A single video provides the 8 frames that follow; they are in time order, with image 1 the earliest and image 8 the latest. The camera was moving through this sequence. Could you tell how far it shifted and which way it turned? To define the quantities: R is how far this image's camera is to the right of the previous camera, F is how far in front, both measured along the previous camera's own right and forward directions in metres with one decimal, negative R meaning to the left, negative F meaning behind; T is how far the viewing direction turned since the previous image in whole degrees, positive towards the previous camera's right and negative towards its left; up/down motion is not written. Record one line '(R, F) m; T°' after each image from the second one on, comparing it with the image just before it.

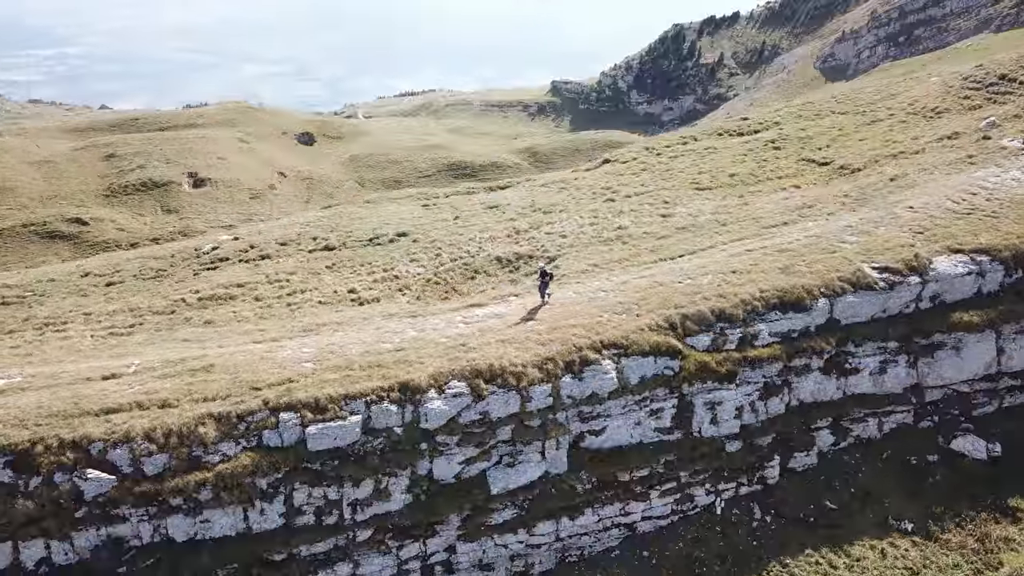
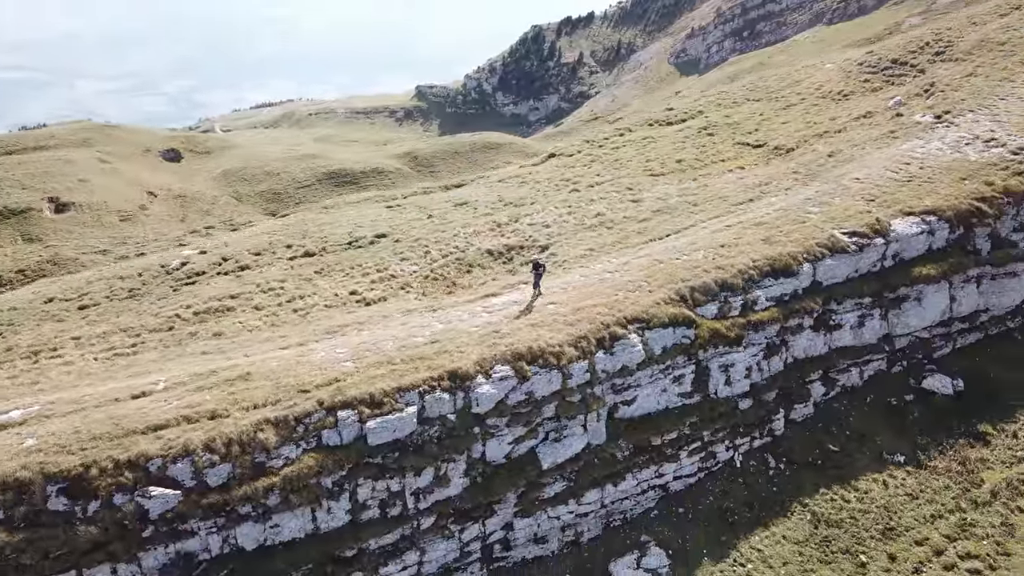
(-4.2, -0.7) m; +9°
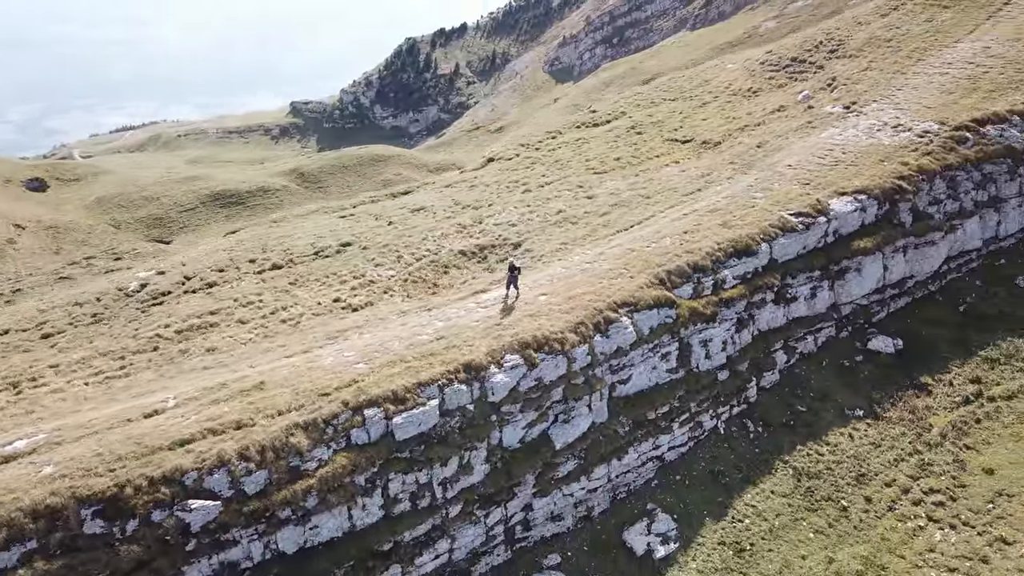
(-3.2, -0.8) m; +8°
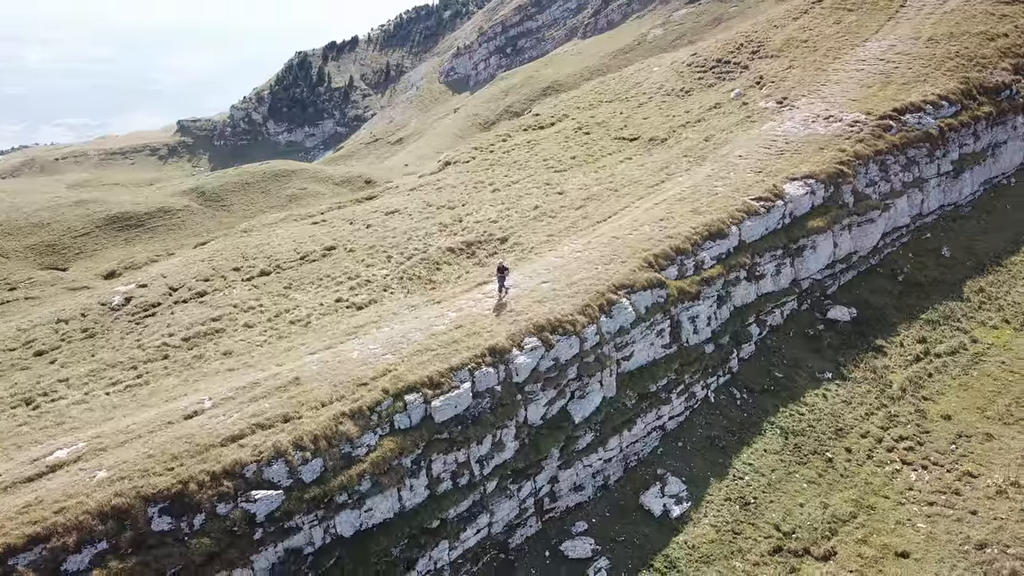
(-3.3, -1.2) m; +7°
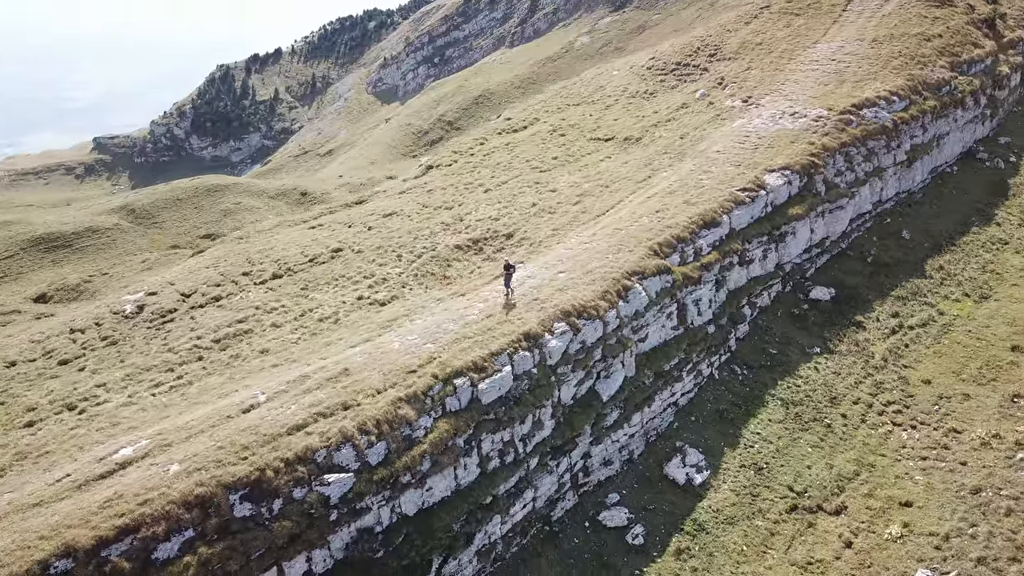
(-3.0, -1.2) m; +5°
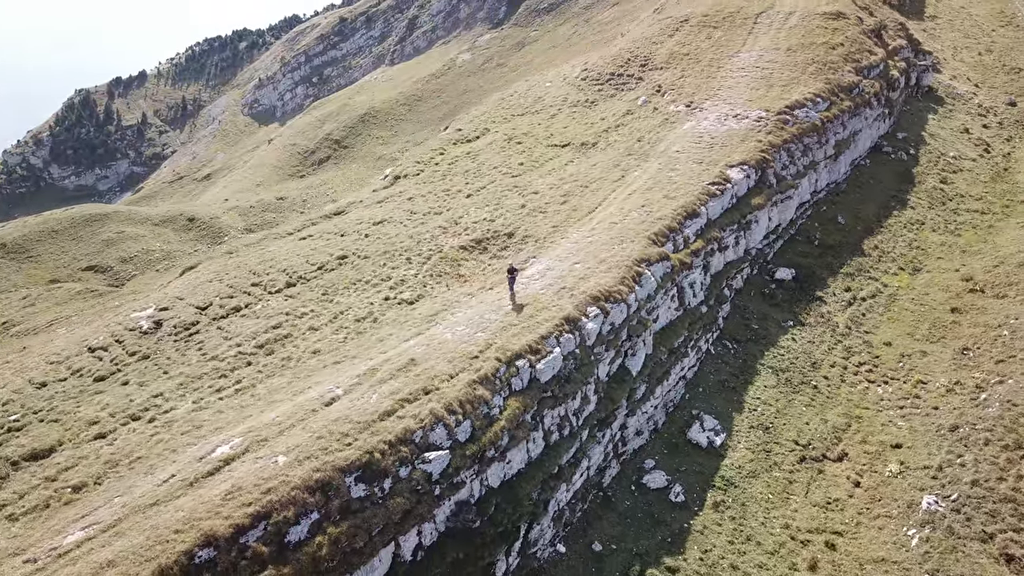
(-5.1, -1.6) m; +8°
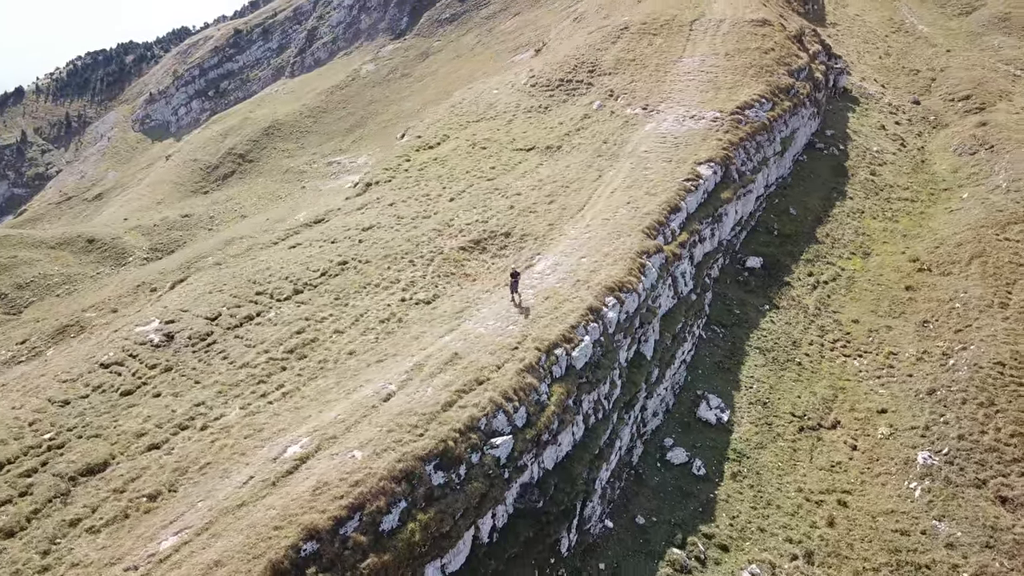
(-4.1, -0.9) m; +7°
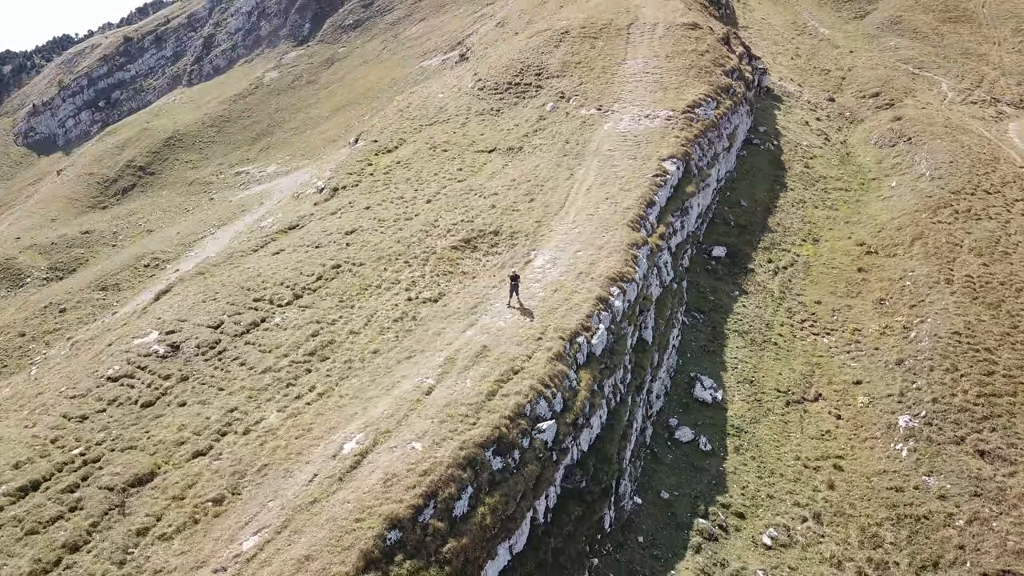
(-3.7, -0.7) m; +7°
